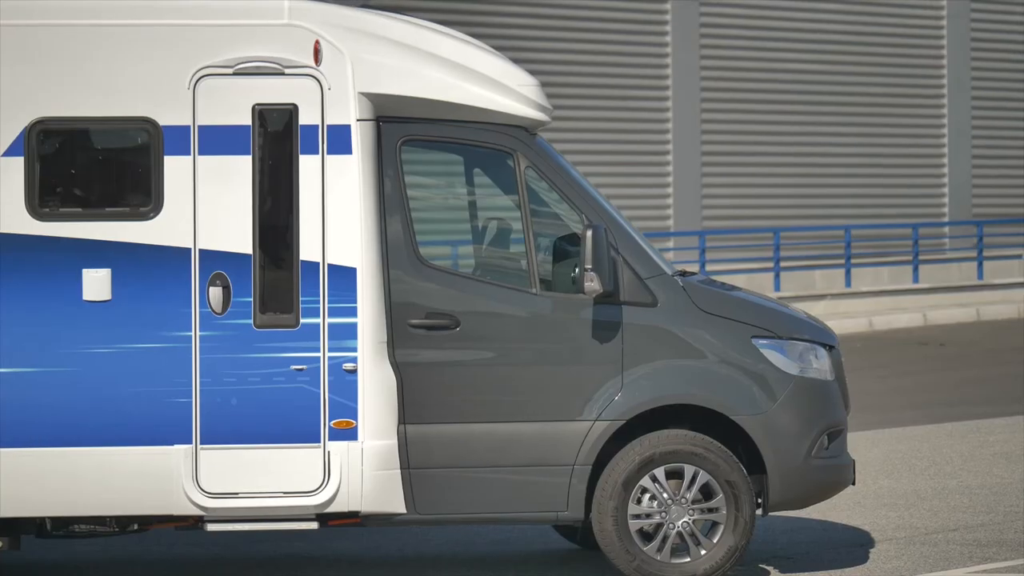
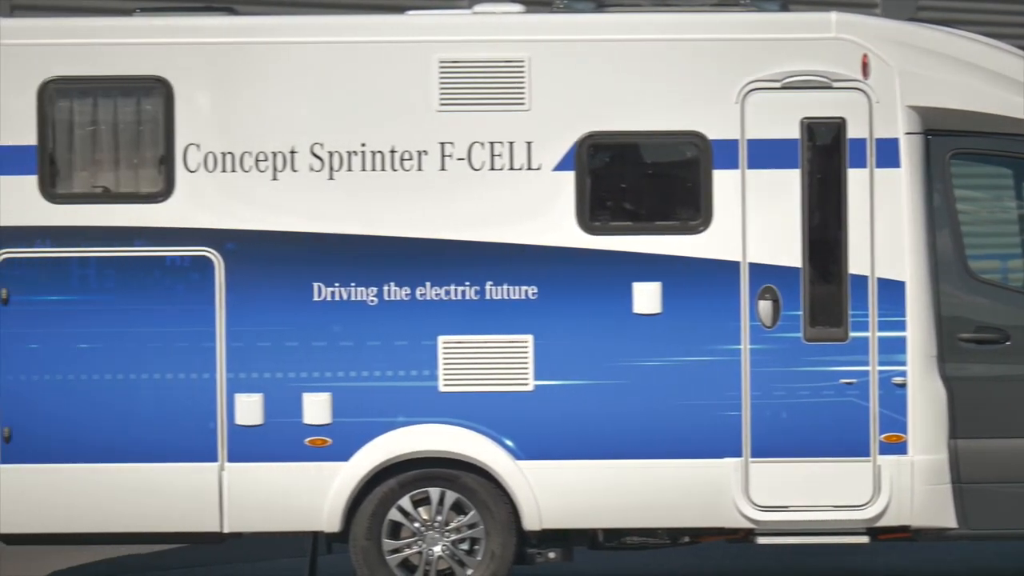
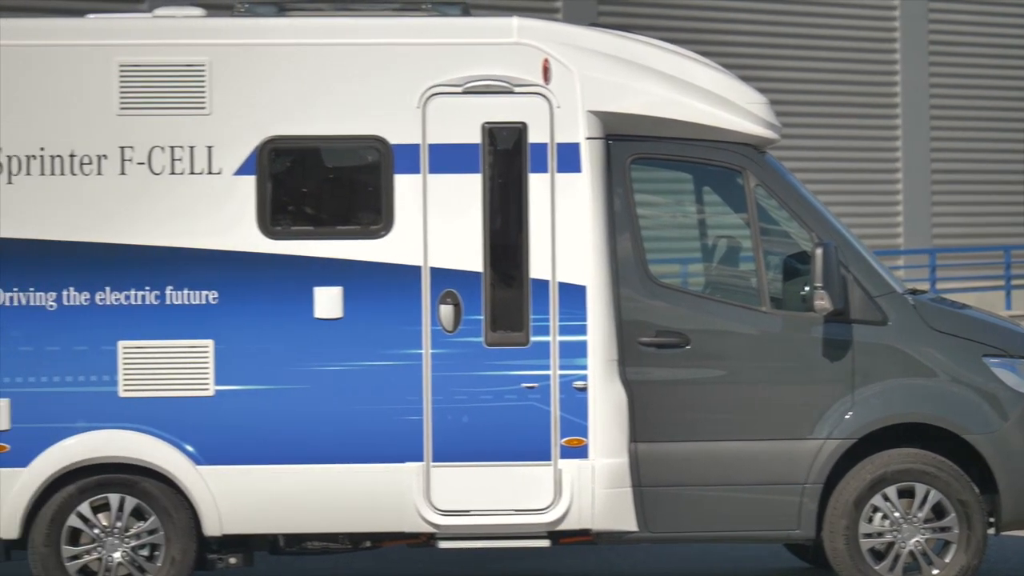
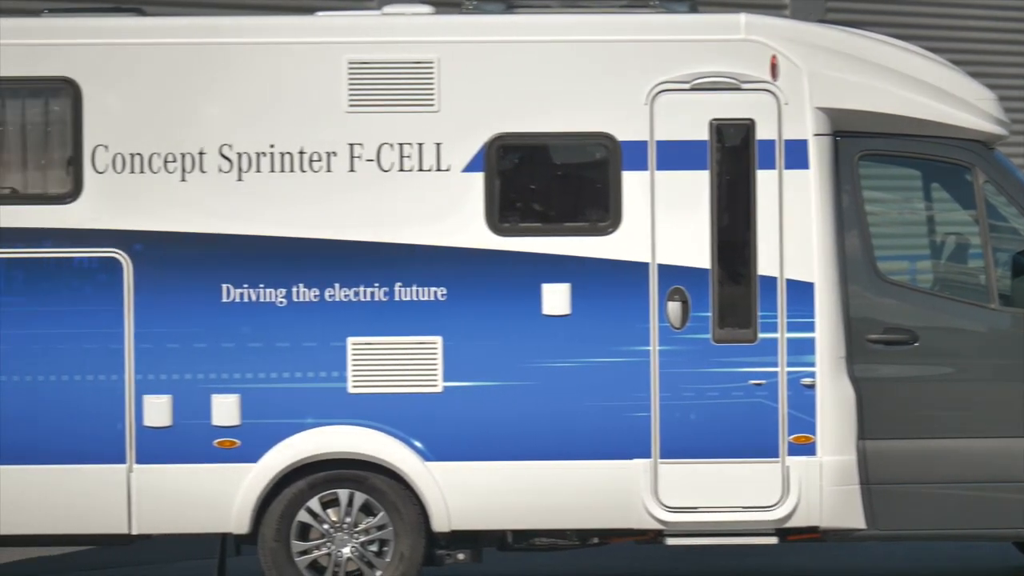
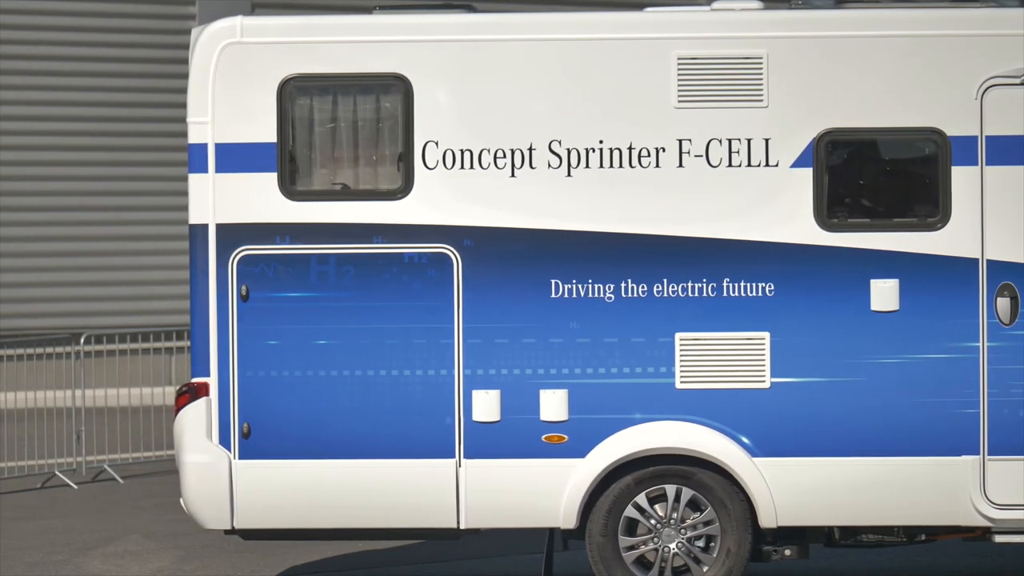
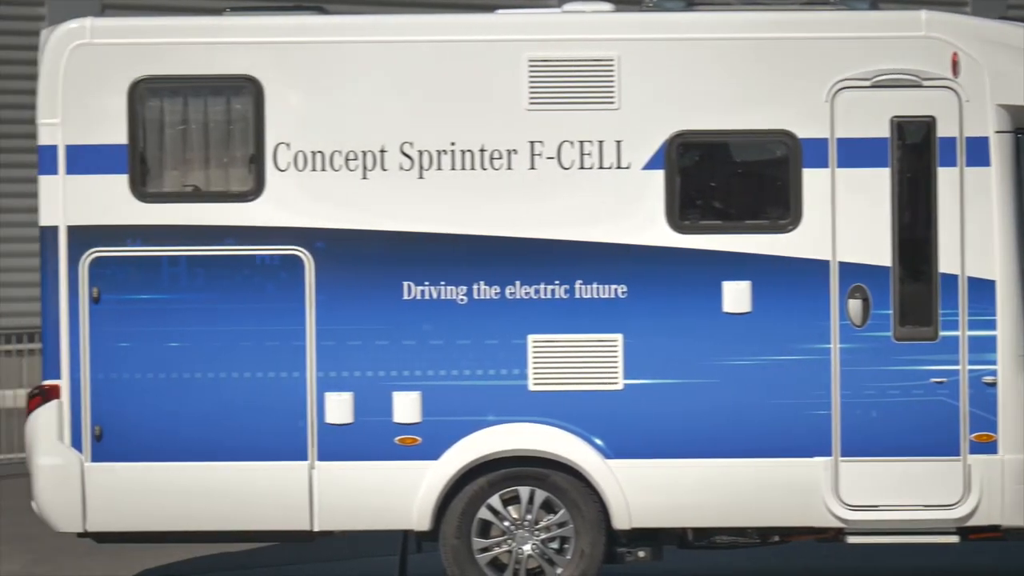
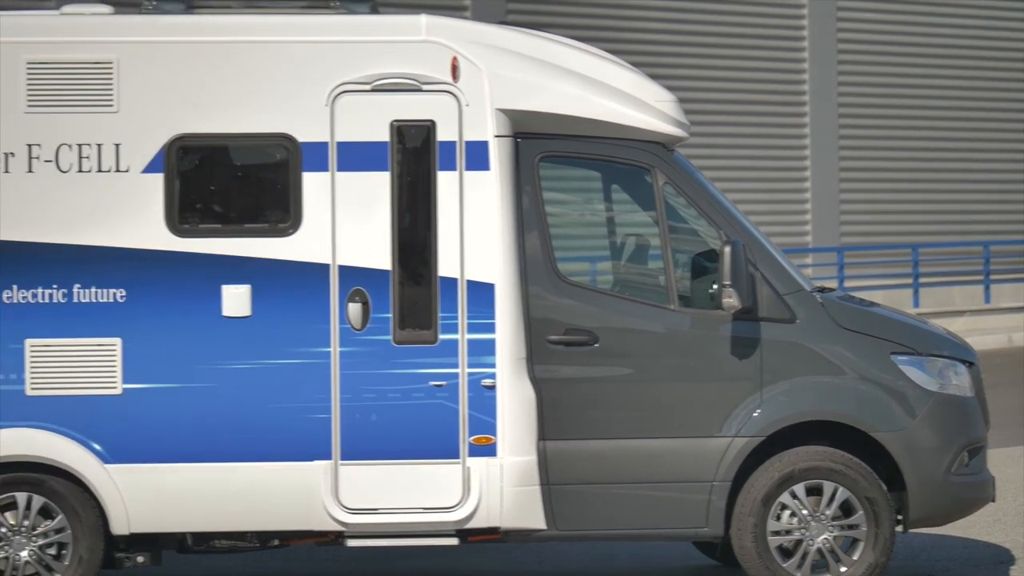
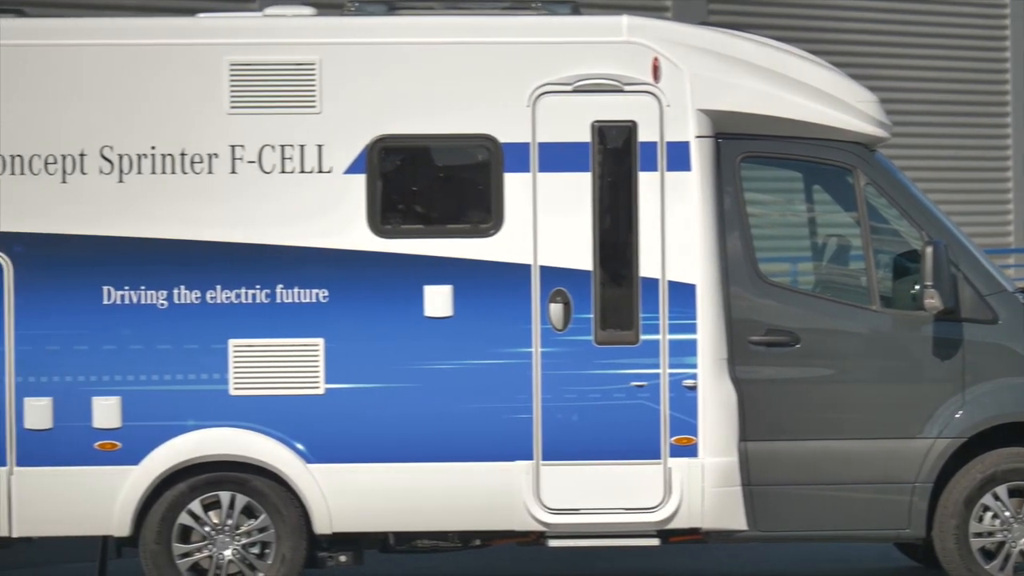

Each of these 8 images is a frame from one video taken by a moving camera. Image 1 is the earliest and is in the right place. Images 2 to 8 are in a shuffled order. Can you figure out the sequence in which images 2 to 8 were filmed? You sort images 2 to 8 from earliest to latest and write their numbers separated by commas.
7, 3, 8, 4, 2, 6, 5
